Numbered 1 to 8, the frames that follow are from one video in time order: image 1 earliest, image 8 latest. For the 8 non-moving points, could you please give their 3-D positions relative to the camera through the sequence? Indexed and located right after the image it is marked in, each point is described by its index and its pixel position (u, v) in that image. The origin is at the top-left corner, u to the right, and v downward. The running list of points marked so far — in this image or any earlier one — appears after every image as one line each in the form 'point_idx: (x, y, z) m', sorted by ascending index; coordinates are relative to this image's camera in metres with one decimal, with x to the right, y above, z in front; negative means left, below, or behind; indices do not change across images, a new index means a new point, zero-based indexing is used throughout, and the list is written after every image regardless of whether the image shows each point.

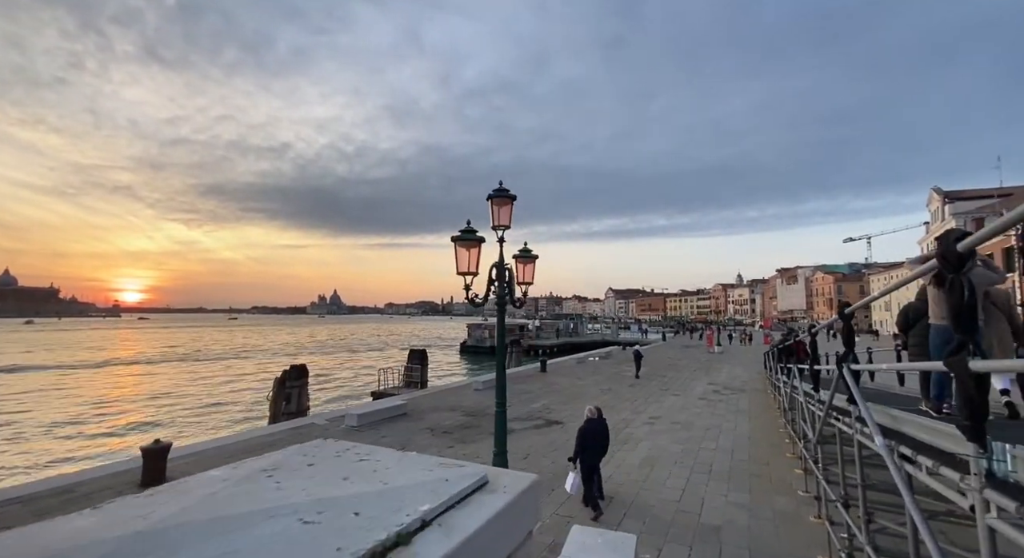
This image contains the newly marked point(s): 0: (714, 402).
0: (+6.6, -4.0, +16.2) m
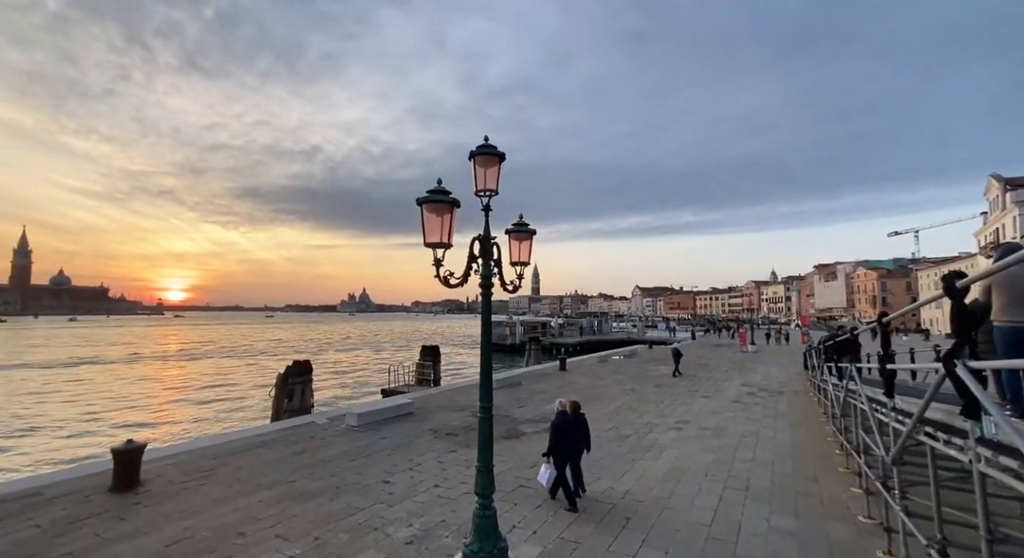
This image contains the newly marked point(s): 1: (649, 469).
0: (+7.1, -3.7, +14.7) m
1: (+2.4, -3.4, +8.7) m
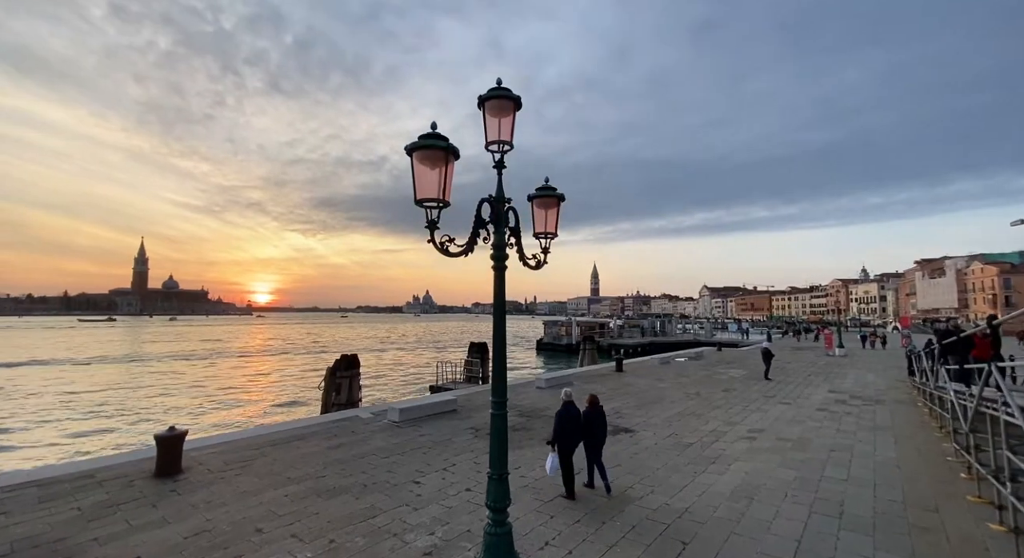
0: (+8.4, -3.5, +12.9) m
1: (+3.0, -3.1, +7.5) m
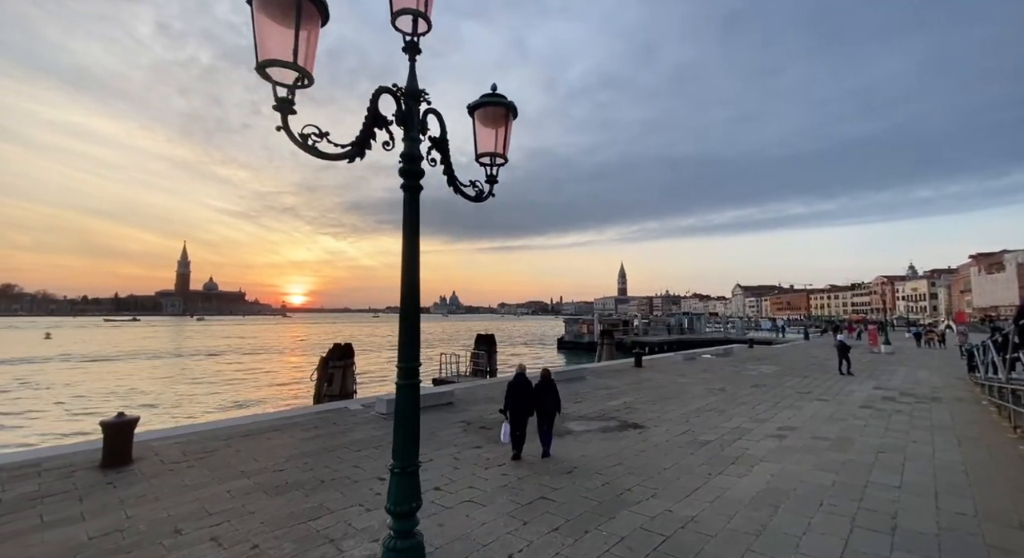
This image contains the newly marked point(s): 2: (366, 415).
0: (+8.4, -3.0, +11.3) m
1: (+2.8, -2.6, +6.2) m
2: (-3.2, -3.0, +10.8) m
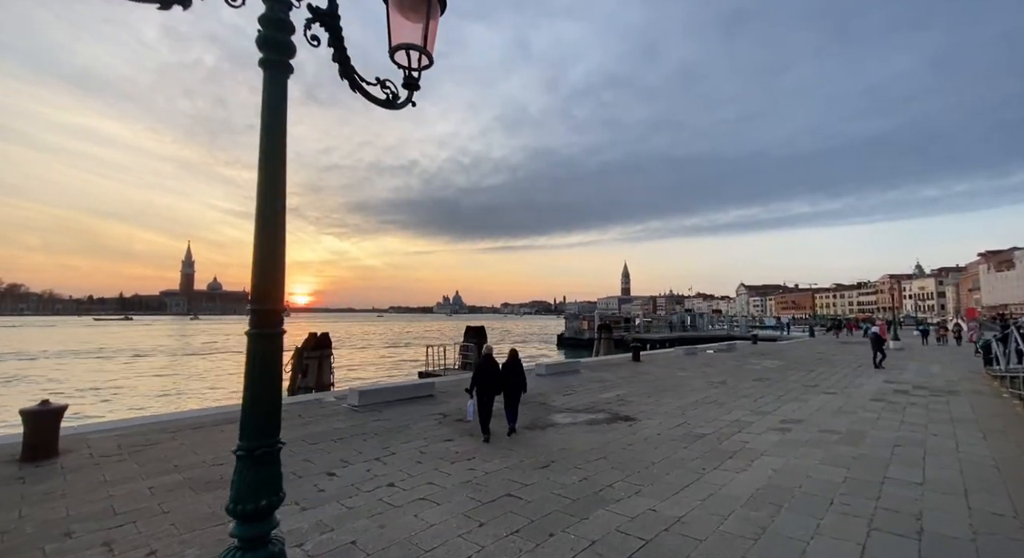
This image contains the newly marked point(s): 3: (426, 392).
0: (+8.1, -2.7, +10.5) m
1: (+2.4, -2.3, +5.4) m
2: (-3.5, -2.6, +10.0) m
3: (-1.9, -2.6, +11.3) m
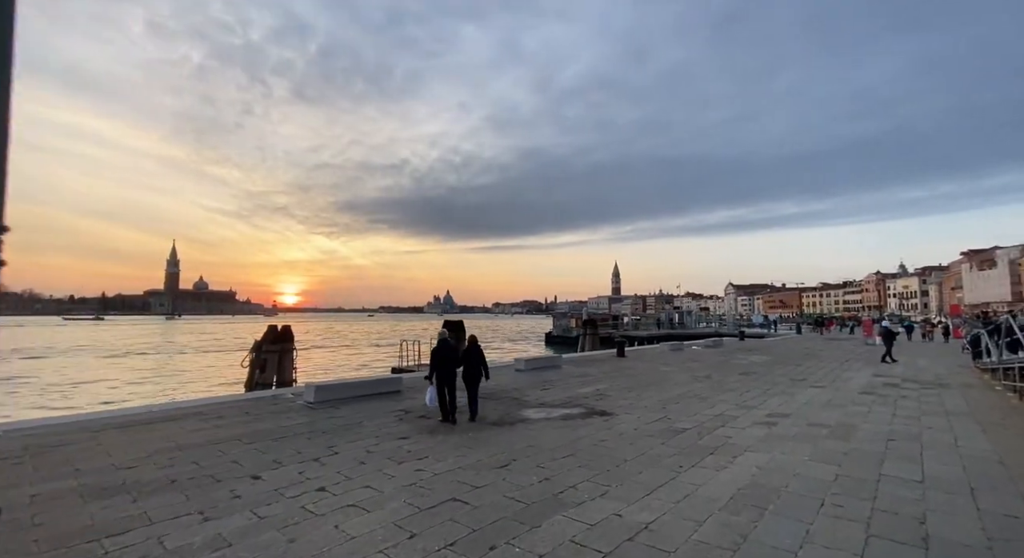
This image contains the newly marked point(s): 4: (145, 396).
0: (+7.5, -2.4, +9.9) m
1: (+1.9, -2.0, +4.8) m
2: (-4.1, -2.3, +9.2) m
3: (-2.5, -2.3, +10.5) m
4: (-14.2, -4.8, +19.4) m
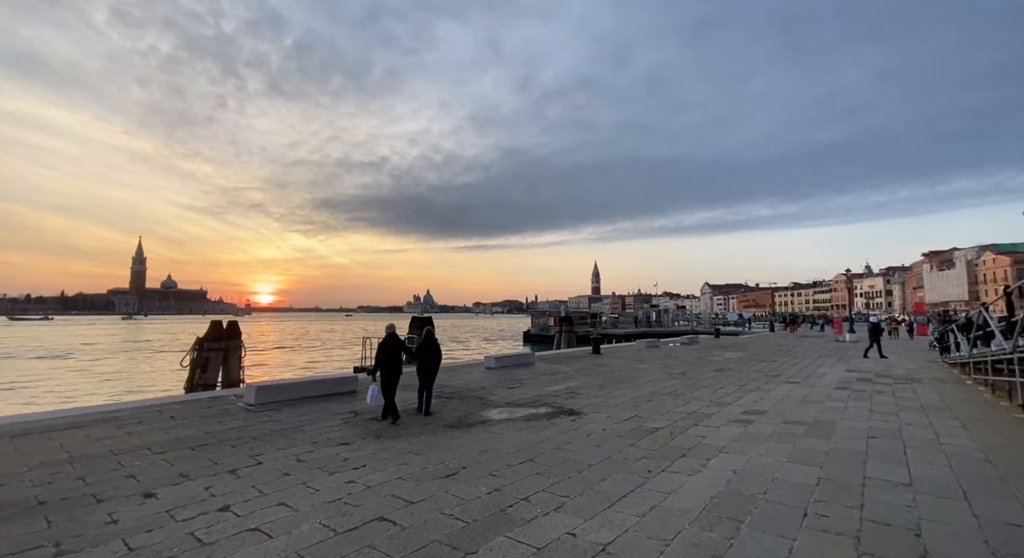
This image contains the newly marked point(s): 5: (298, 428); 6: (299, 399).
0: (+6.8, -2.2, +9.6) m
1: (+1.4, -1.8, +4.2) m
2: (-4.8, -2.1, +8.4) m
3: (-3.3, -2.1, +9.8) m
4: (-15.3, -4.6, +18.1) m
5: (-2.9, -2.0, +6.8) m
6: (-3.8, -2.2, +8.9) m
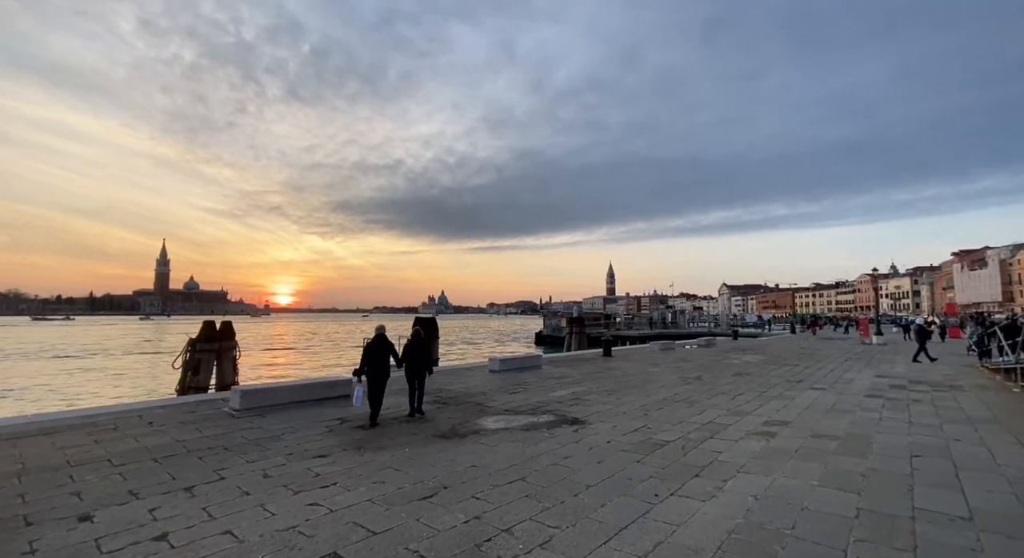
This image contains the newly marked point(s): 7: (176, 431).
0: (+6.8, -2.2, +8.8) m
1: (+1.3, -1.8, +3.6) m
2: (-4.8, -2.1, +8.0) m
3: (-3.2, -2.1, +9.3) m
4: (-15.0, -4.6, +18.0) m
5: (-3.0, -2.0, +6.3) m
6: (-3.8, -2.1, +8.5) m
7: (-4.4, -2.0, +6.5) m
